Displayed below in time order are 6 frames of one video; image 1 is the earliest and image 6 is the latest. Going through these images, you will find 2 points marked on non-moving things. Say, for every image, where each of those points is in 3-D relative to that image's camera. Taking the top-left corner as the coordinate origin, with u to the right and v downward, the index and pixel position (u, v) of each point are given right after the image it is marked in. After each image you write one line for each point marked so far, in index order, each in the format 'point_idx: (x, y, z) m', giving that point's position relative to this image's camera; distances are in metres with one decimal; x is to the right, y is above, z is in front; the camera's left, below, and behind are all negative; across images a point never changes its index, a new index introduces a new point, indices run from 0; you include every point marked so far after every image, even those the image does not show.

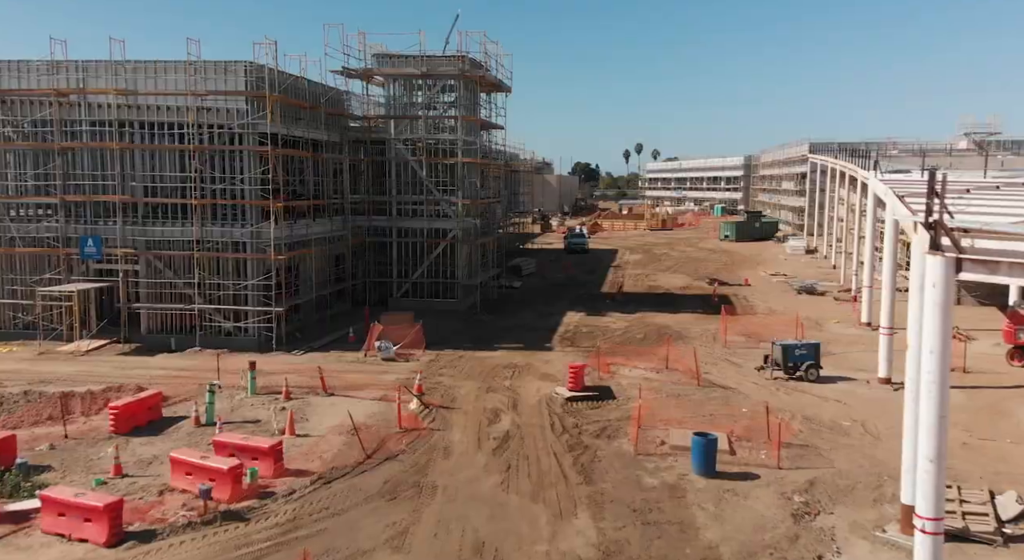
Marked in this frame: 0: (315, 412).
0: (-4.6, -3.1, +18.8) m
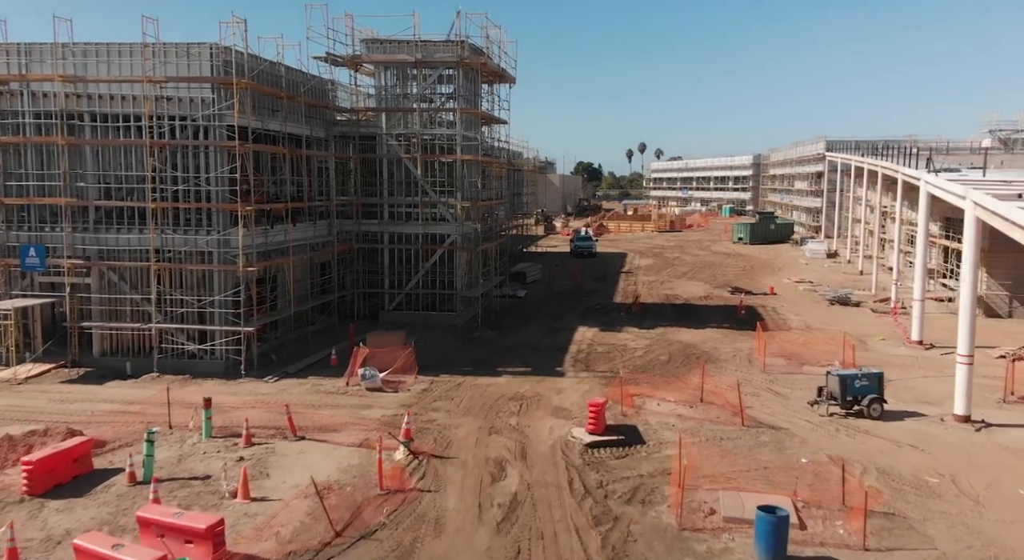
0: (-4.5, -3.6, +15.3) m
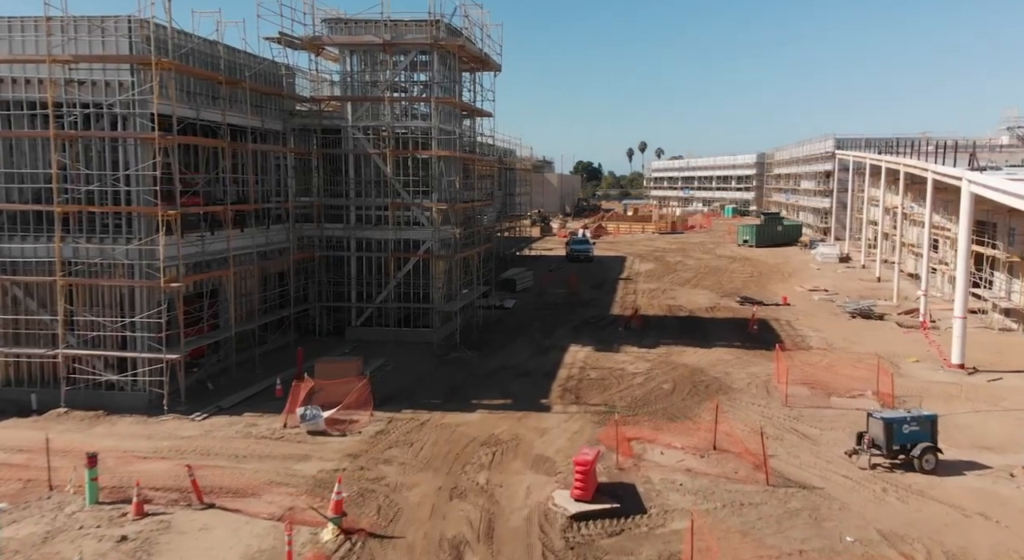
0: (-5.0, -4.0, +11.7) m
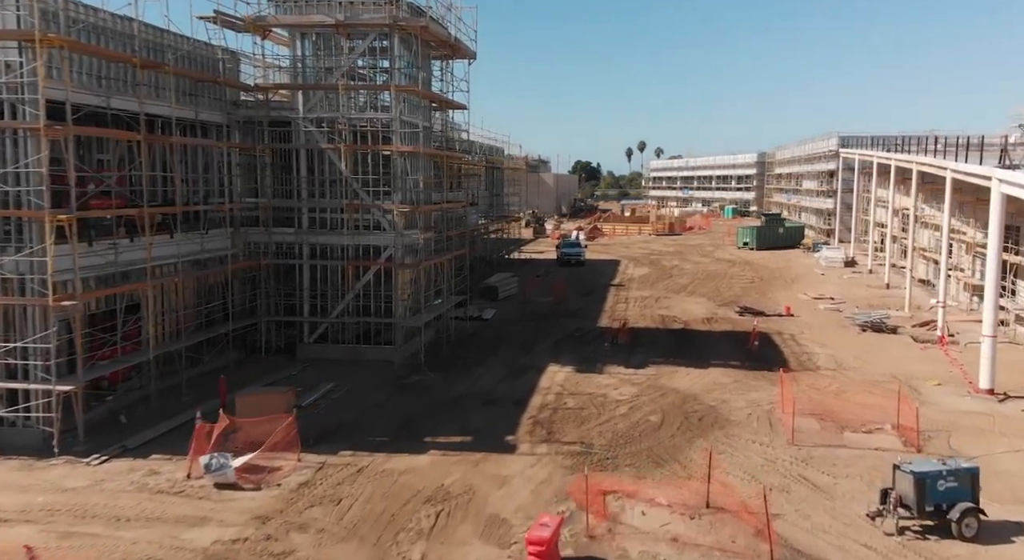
0: (-5.9, -4.3, +8.8) m
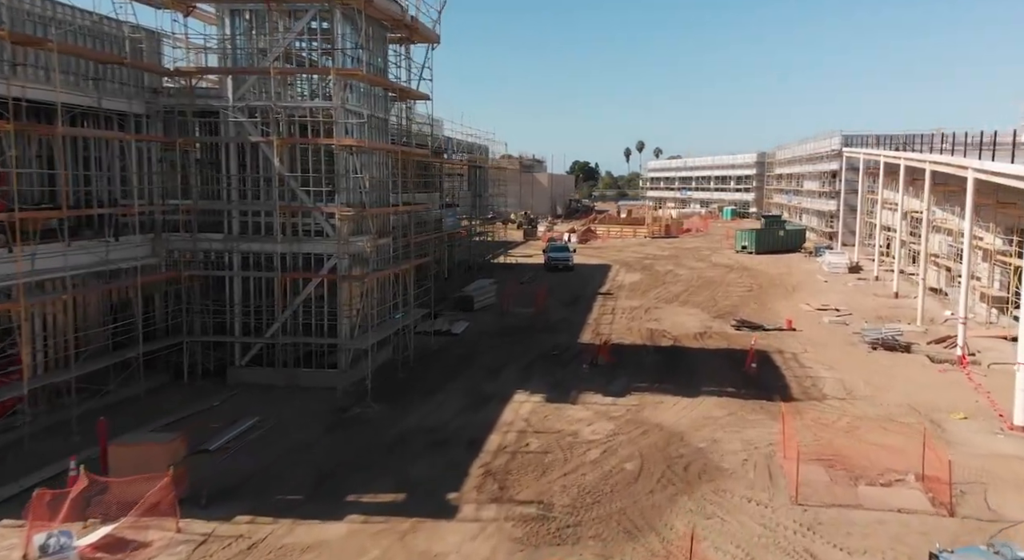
0: (-6.9, -4.7, +5.7) m
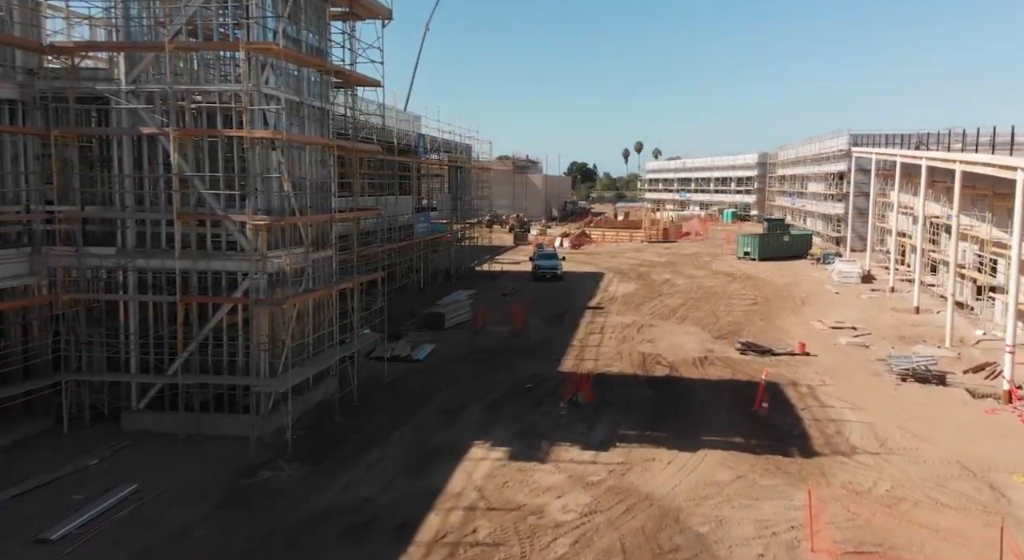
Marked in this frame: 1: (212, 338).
0: (-7.8, -5.2, +1.8) m
1: (-6.4, -1.2, +17.1) m
